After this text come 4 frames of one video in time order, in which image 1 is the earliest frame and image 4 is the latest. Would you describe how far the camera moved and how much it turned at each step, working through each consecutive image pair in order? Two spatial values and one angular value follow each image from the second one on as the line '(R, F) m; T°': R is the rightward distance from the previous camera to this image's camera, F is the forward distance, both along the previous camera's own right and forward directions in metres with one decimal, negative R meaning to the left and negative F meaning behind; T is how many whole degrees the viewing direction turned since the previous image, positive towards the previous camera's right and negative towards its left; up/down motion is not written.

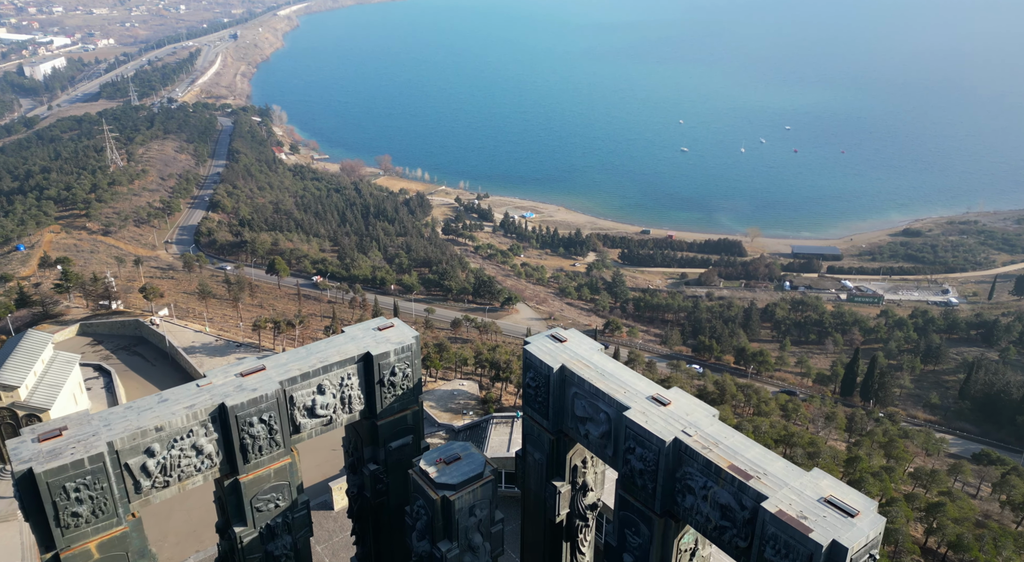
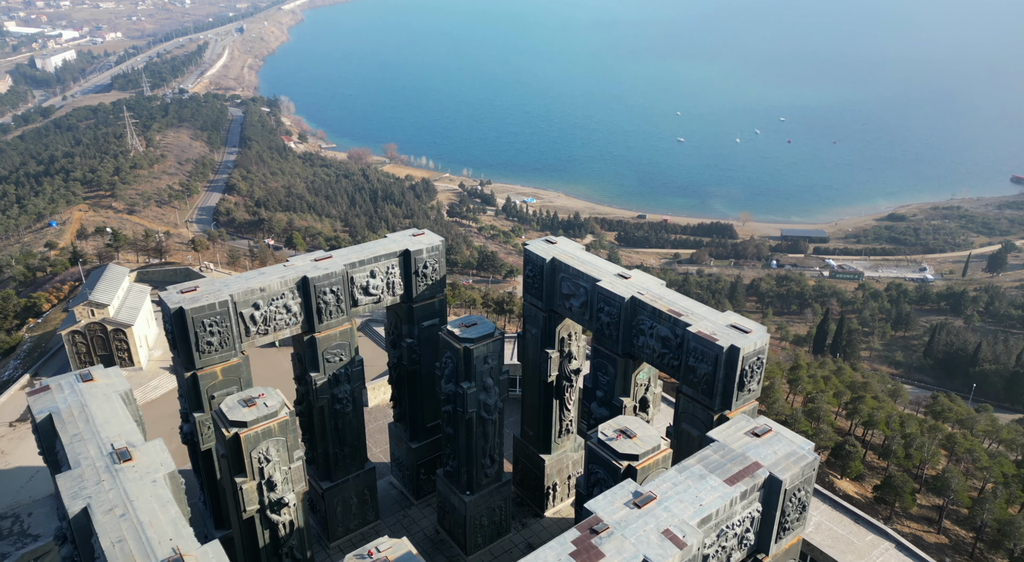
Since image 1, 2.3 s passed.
(-0.1, -5.3) m; 0°
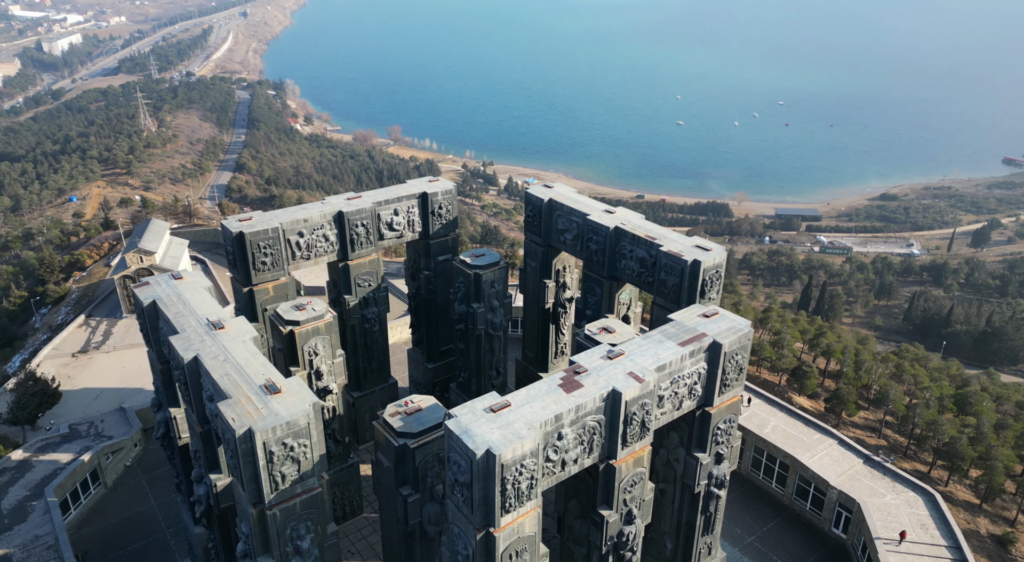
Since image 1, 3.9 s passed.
(0.0, -3.7) m; 0°
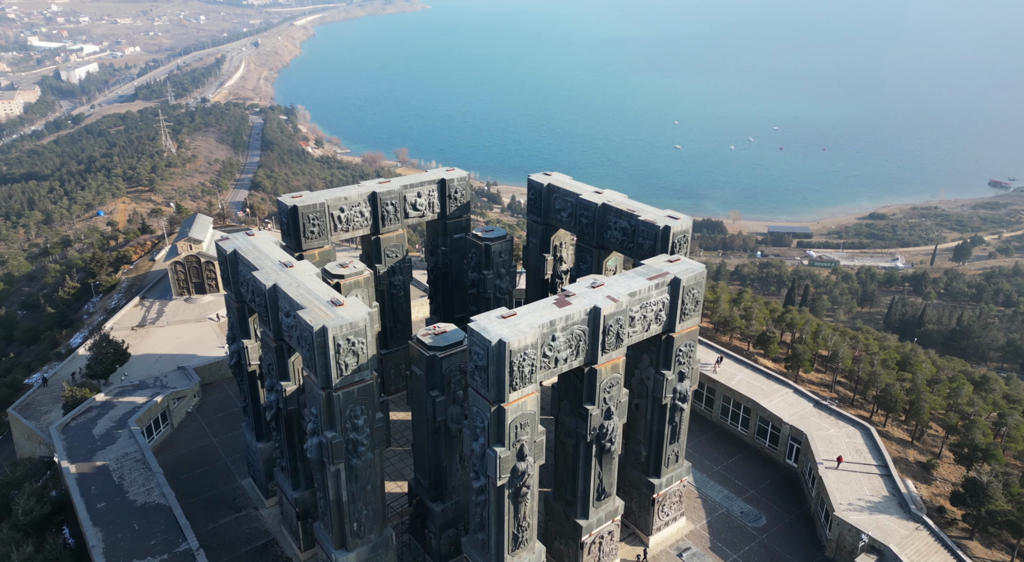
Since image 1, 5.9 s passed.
(-0.1, -4.6) m; 0°
